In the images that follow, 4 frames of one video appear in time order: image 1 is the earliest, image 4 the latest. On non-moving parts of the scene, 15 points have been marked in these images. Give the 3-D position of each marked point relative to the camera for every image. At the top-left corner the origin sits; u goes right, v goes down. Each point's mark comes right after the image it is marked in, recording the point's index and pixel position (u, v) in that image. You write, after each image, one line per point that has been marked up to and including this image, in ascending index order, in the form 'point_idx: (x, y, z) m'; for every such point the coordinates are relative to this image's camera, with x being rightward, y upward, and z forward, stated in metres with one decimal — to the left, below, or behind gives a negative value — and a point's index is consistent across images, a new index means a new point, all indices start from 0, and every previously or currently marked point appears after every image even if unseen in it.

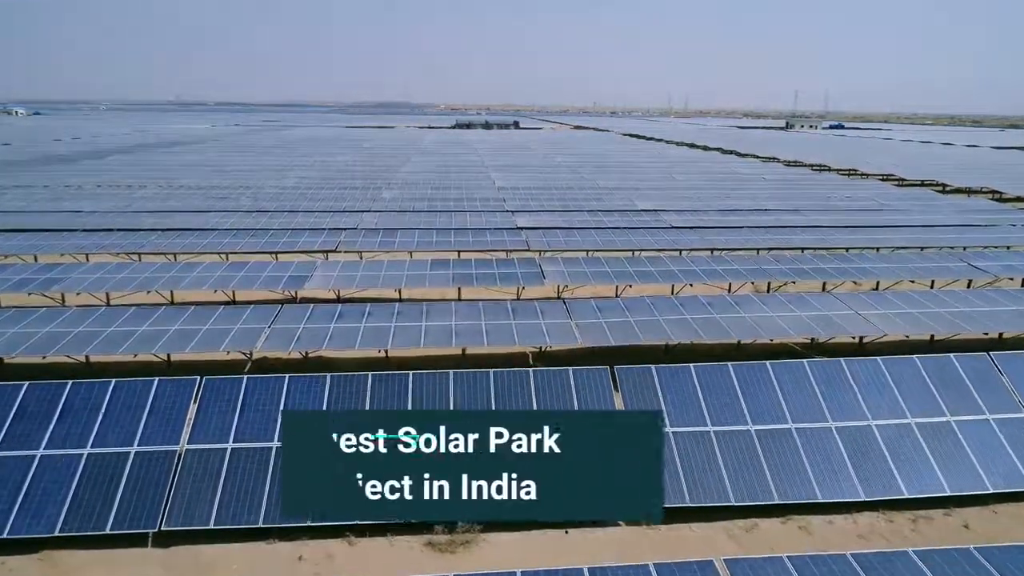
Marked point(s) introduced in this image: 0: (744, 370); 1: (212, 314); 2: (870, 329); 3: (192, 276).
0: (+3.6, -1.3, +8.7) m
1: (-6.1, -0.5, +11.5) m
2: (+7.1, -0.8, +11.2) m
3: (-8.2, +0.3, +14.4) m
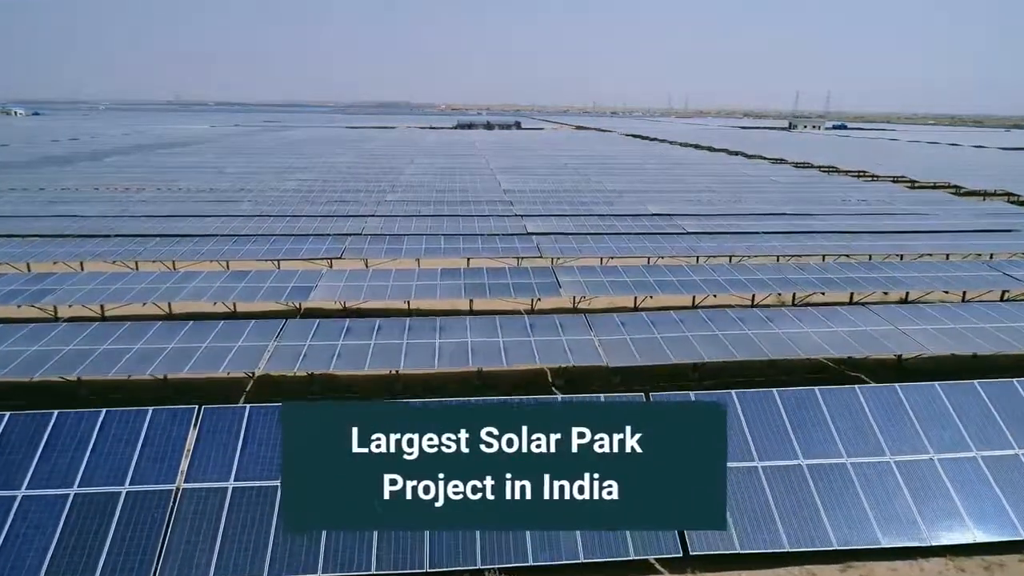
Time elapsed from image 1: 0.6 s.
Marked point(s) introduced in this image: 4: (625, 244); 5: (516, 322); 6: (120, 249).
0: (+3.9, -1.6, +8.0) m
1: (-5.8, -0.8, +10.8) m
2: (+7.5, -1.1, +10.5) m
3: (-7.9, 0.0, +13.8) m
4: (+3.7, +1.4, +18.5) m
5: (+0.1, -0.7, +11.2) m
6: (-12.0, +1.2, +17.2) m
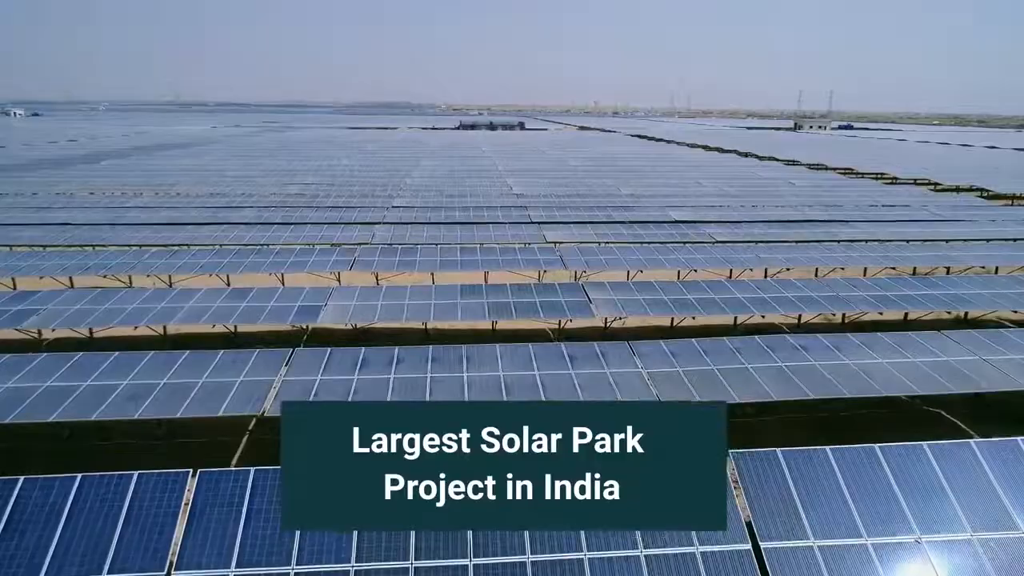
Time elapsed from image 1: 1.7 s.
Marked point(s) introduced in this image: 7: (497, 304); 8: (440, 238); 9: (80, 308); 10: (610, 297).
0: (+4.6, -2.0, +6.8) m
1: (-5.1, -1.2, +9.6) m
2: (+8.1, -1.5, +9.3) m
3: (-7.2, -0.4, +12.5) m
4: (+4.4, +1.0, +17.3) m
5: (+0.7, -1.1, +9.9) m
6: (-11.4, +0.7, +16.0) m
7: (-0.3, -0.4, +12.9) m
8: (-2.5, +1.8, +19.7) m
9: (-9.6, -0.4, +12.5) m
10: (+2.3, -0.2, +13.3) m
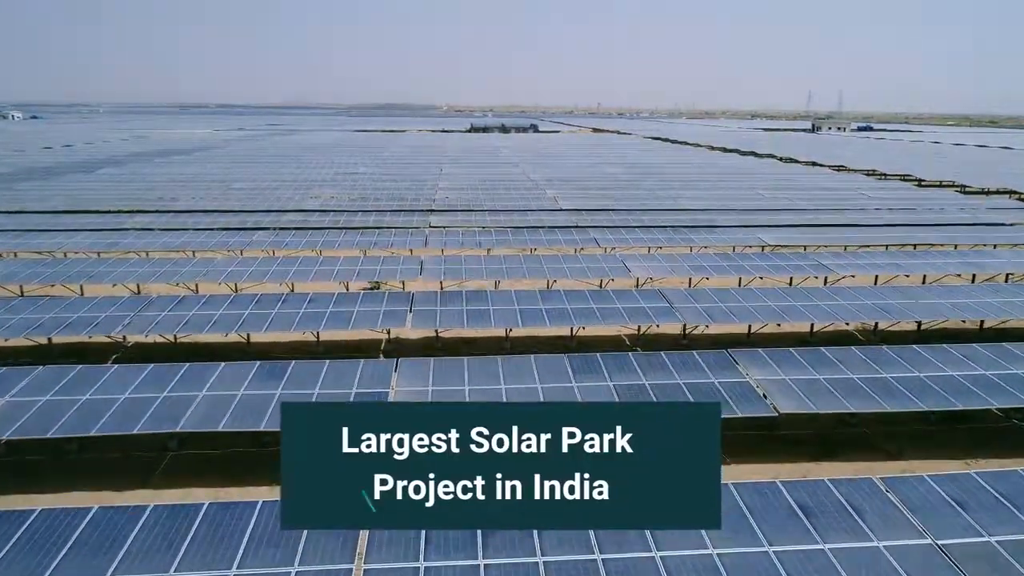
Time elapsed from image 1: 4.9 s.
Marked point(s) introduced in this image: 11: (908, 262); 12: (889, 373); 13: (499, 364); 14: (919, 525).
0: (+6.8, -3.3, +3.3) m
1: (-2.9, -2.5, +6.0) m
2: (+10.4, -2.8, +5.7) m
3: (-5.0, -1.7, +9.0) m
4: (+6.6, -0.3, +13.8) m
5: (+3.0, -2.4, +6.4) m
6: (-9.1, -0.6, +12.5) m
7: (+1.9, -1.7, +9.4) m
8: (-0.3, +0.4, +16.2) m
9: (-7.3, -1.7, +9.0) m
10: (+4.6, -1.5, +9.7) m
11: (+12.4, +0.8, +17.7) m
12: (+6.5, -1.5, +9.9) m
13: (-0.2, -1.4, +9.9) m
14: (+4.4, -2.6, +6.2) m
